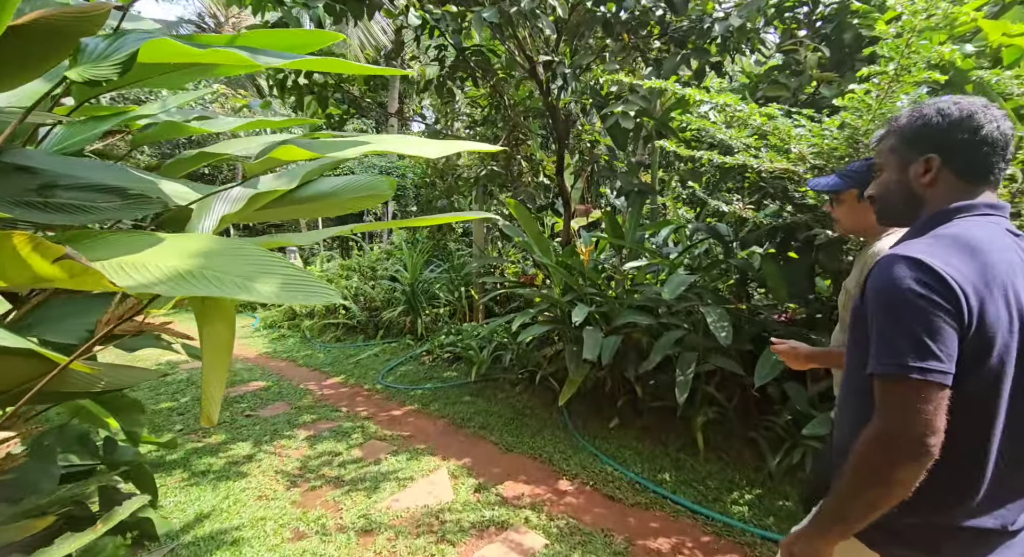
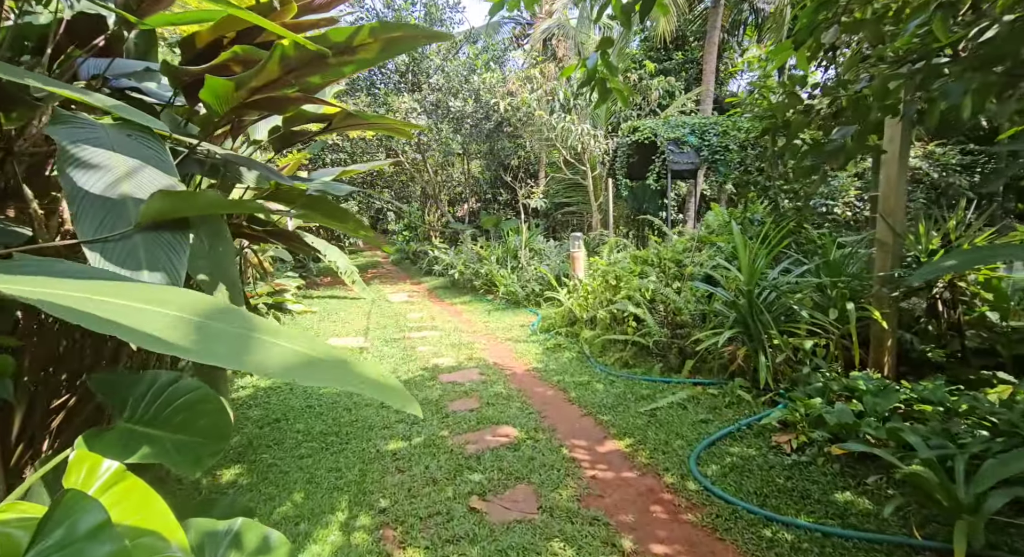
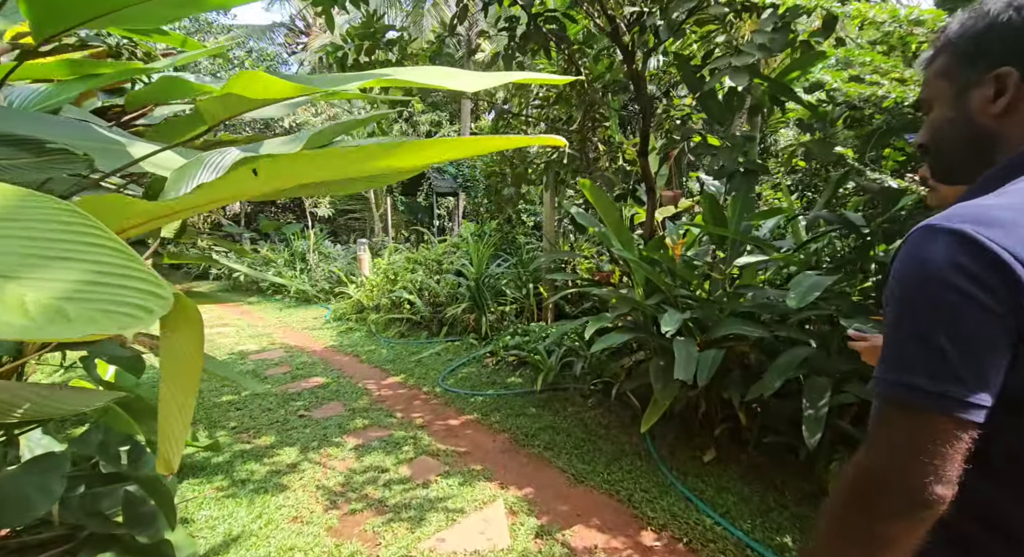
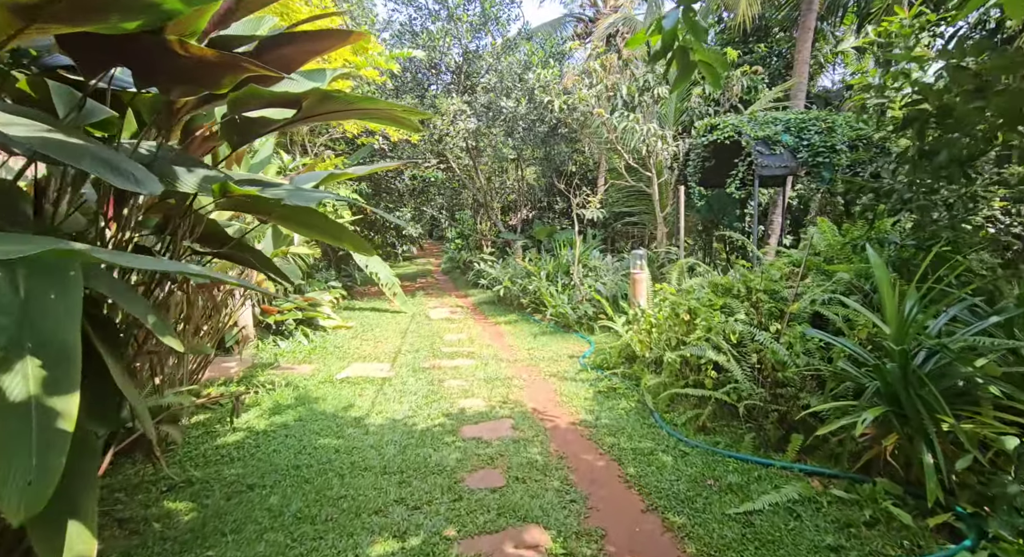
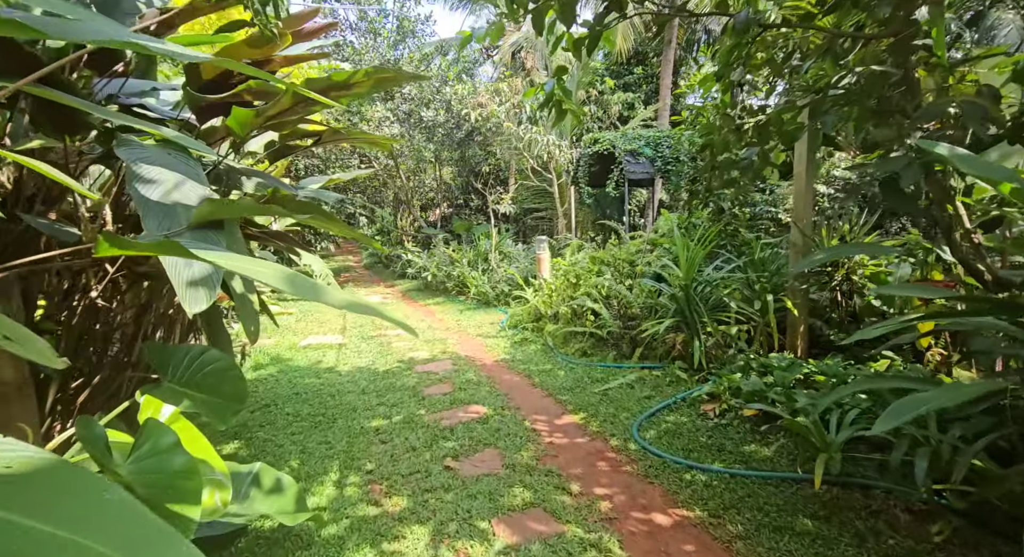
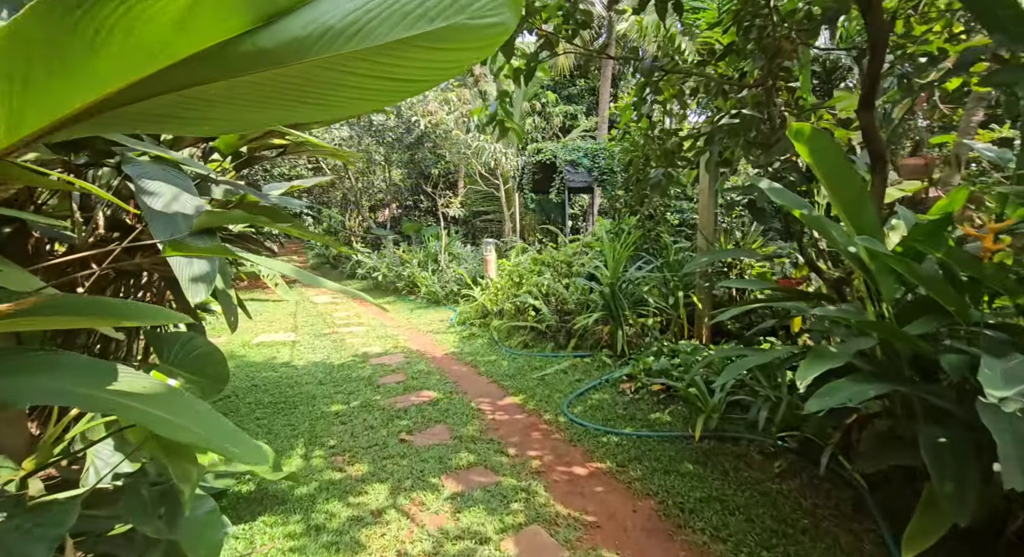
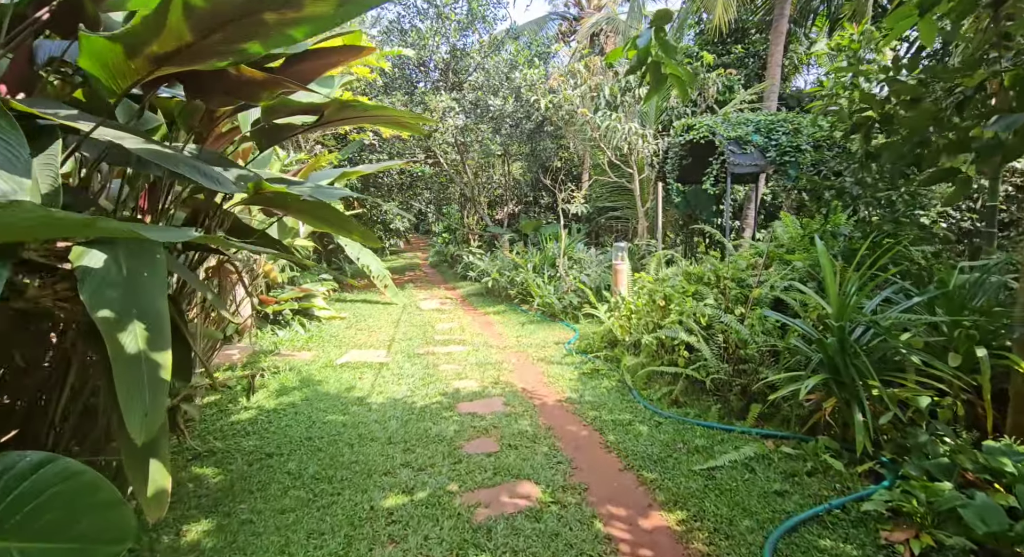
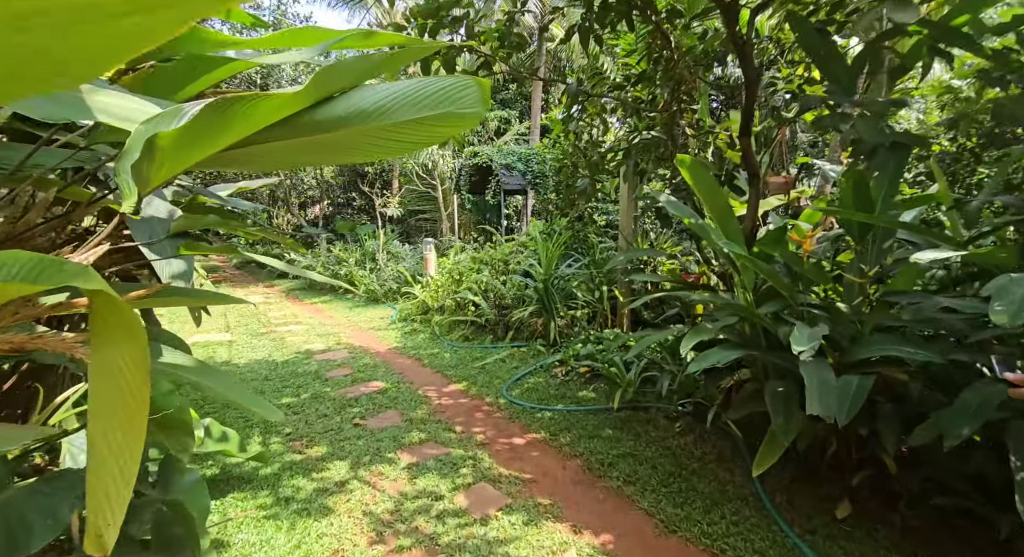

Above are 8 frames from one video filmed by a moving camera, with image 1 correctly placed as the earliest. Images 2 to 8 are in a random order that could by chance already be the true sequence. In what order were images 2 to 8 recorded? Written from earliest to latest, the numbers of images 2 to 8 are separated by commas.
3, 8, 6, 5, 2, 7, 4
